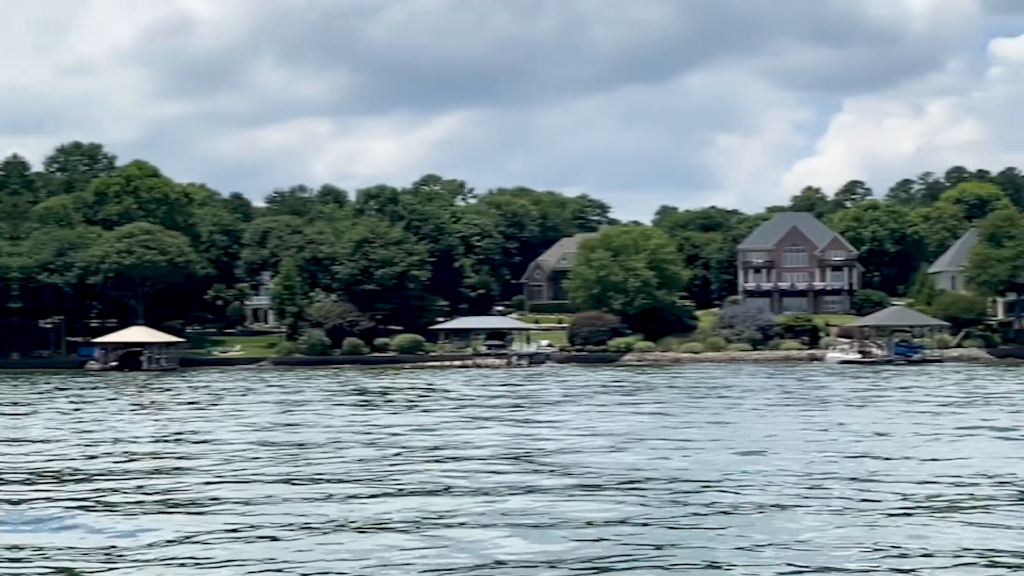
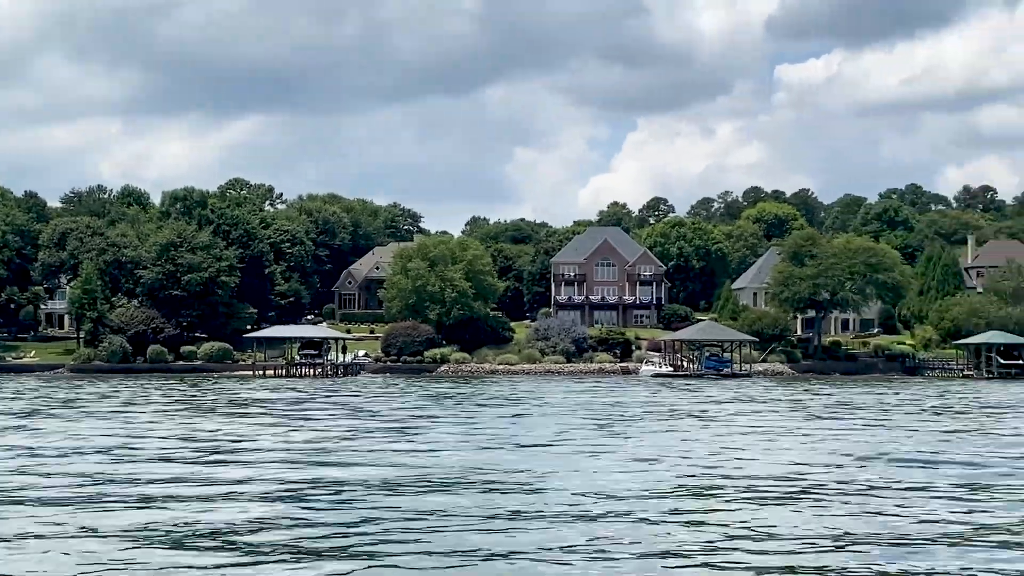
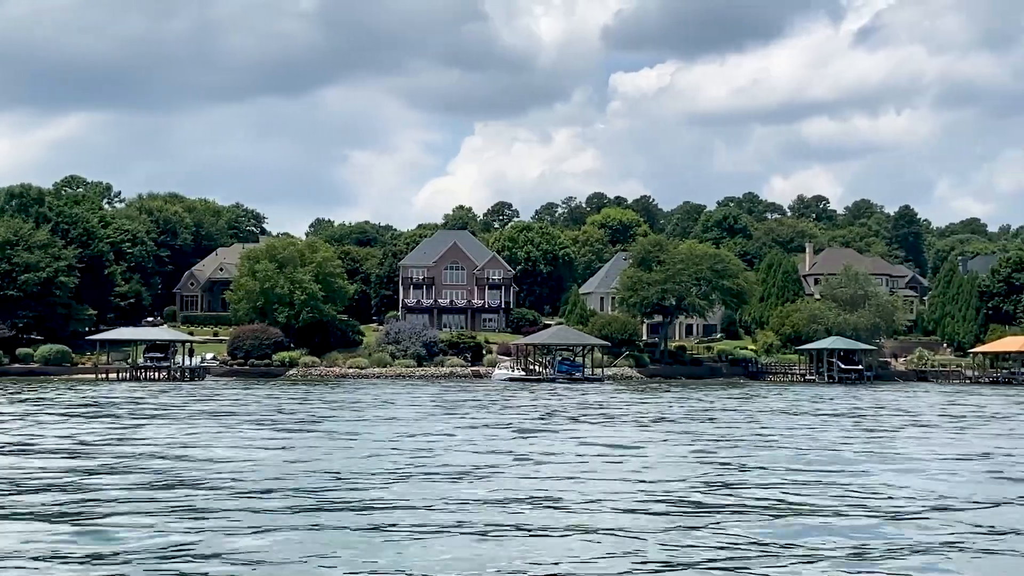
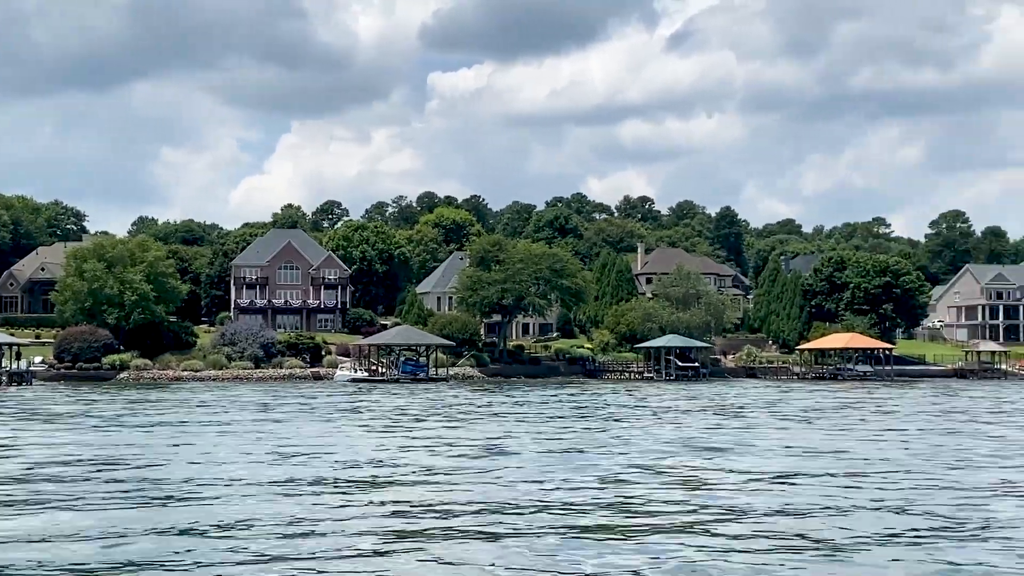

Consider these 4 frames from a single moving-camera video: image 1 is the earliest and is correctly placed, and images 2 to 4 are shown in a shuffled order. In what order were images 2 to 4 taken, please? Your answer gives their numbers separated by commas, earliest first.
2, 3, 4
